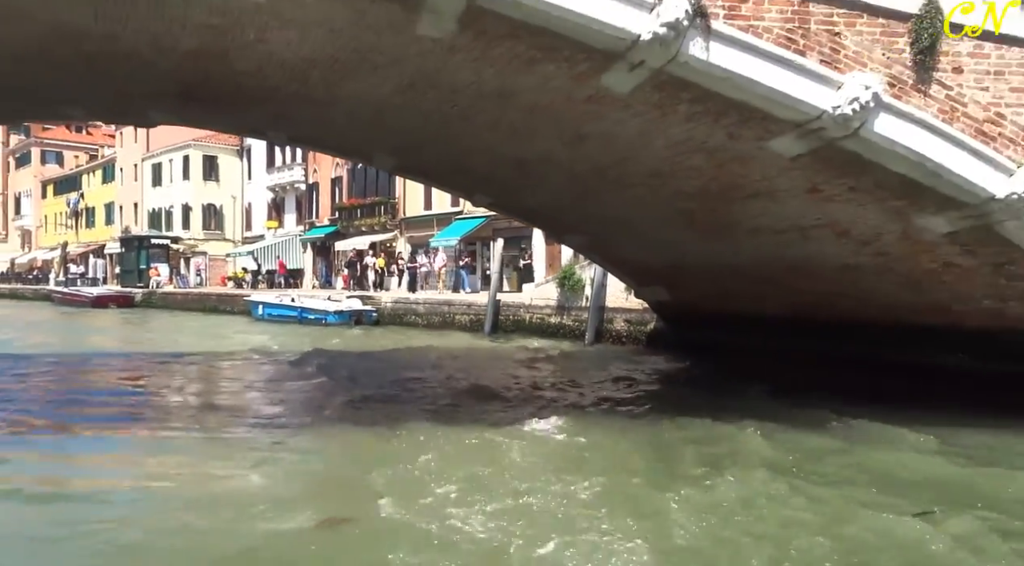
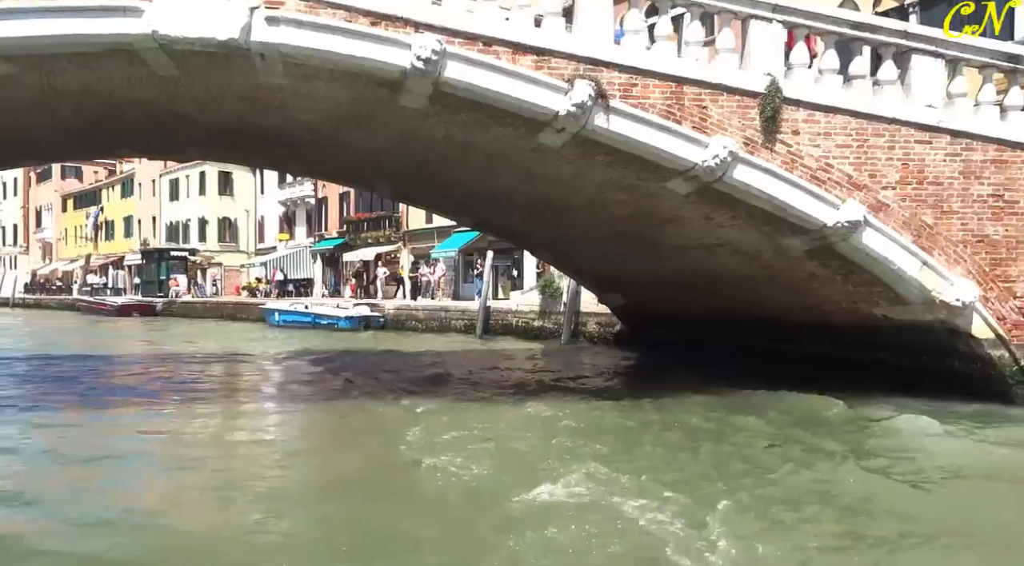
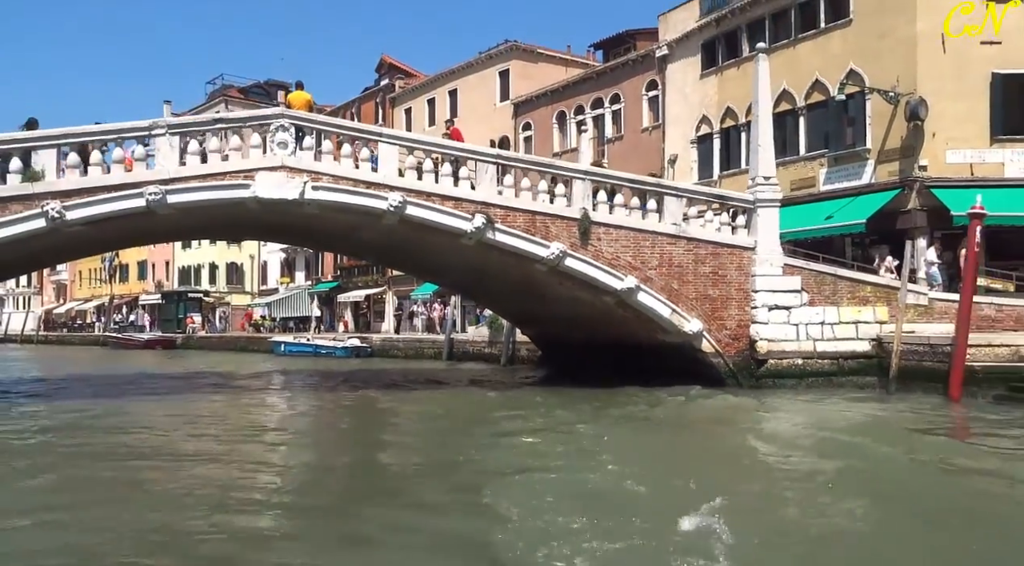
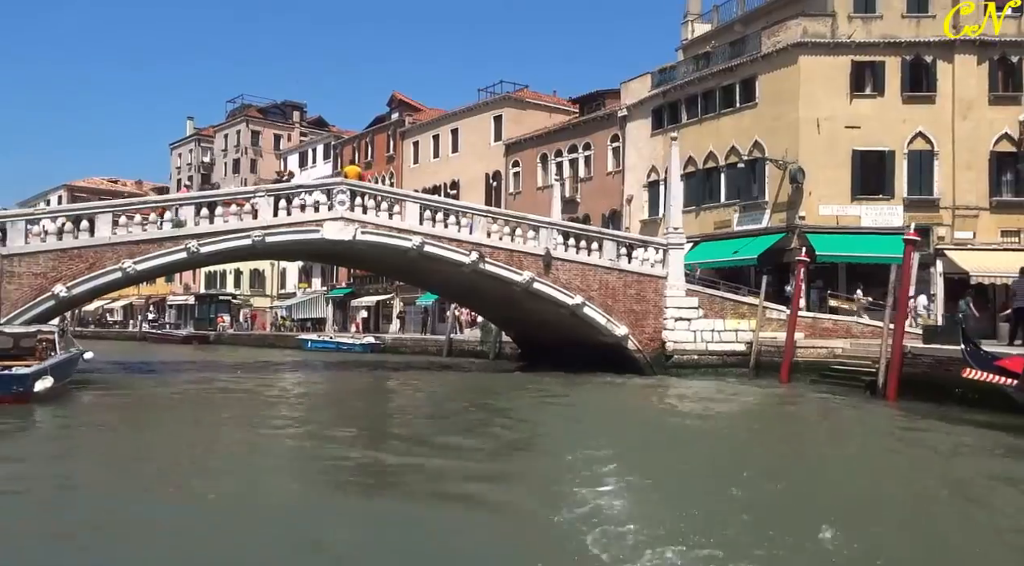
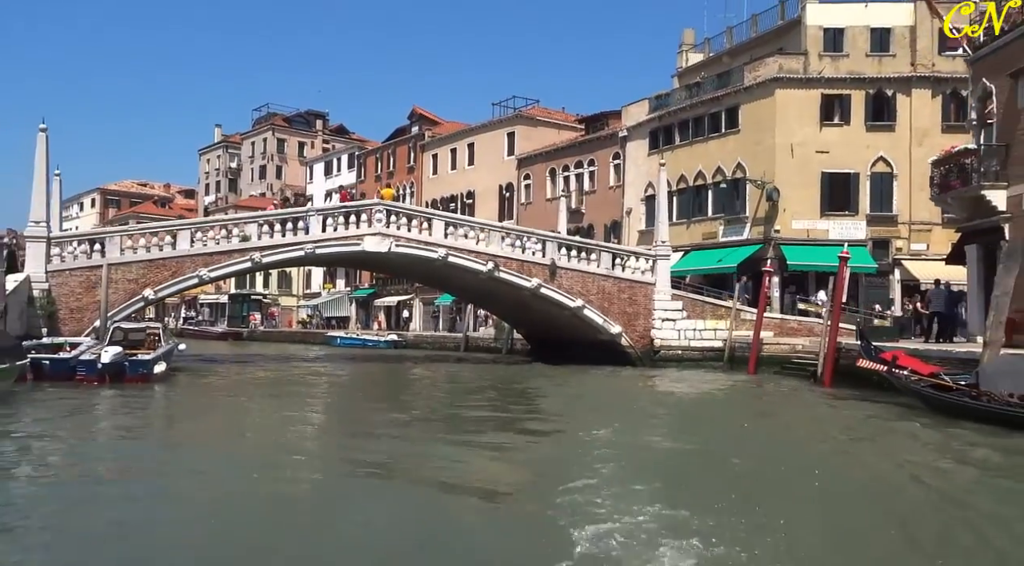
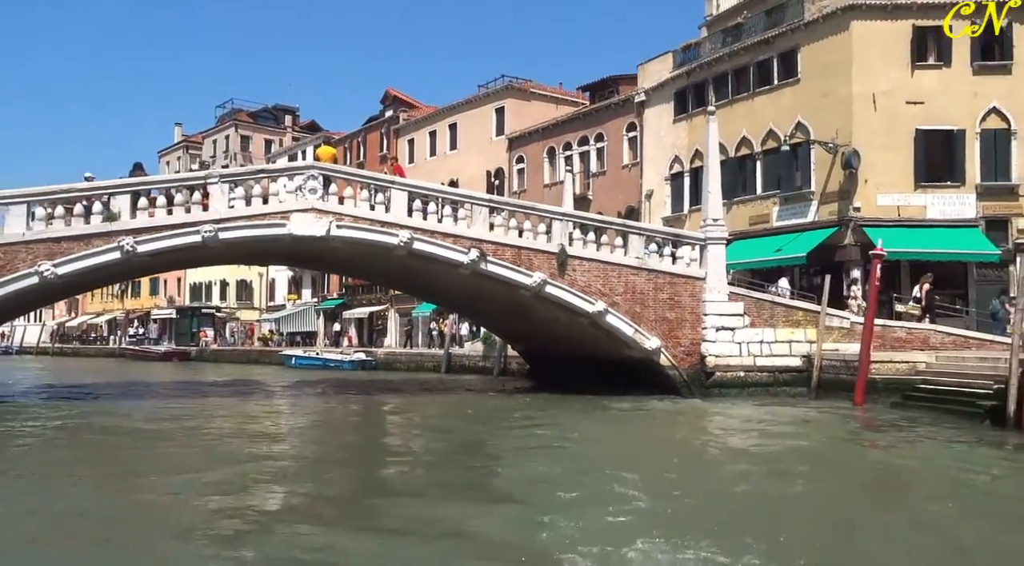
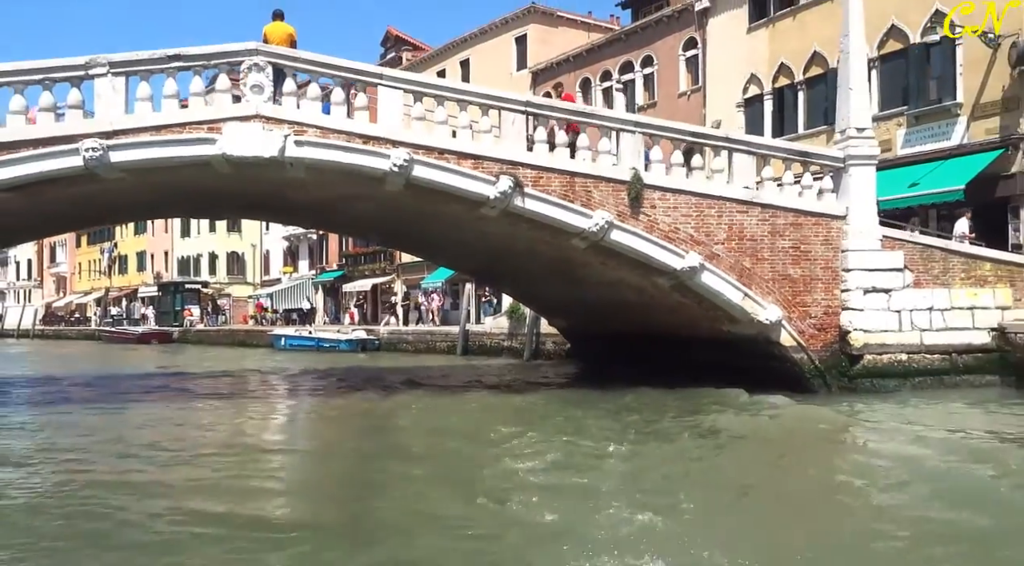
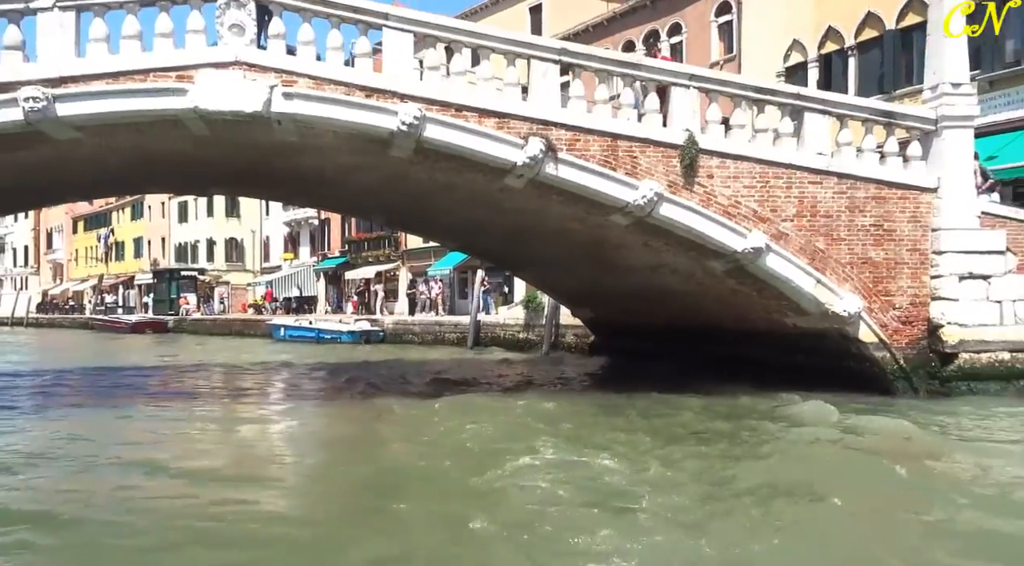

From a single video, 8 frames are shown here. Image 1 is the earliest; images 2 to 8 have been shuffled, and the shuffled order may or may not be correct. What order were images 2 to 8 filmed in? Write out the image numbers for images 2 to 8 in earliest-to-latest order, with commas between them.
2, 8, 7, 3, 6, 4, 5
